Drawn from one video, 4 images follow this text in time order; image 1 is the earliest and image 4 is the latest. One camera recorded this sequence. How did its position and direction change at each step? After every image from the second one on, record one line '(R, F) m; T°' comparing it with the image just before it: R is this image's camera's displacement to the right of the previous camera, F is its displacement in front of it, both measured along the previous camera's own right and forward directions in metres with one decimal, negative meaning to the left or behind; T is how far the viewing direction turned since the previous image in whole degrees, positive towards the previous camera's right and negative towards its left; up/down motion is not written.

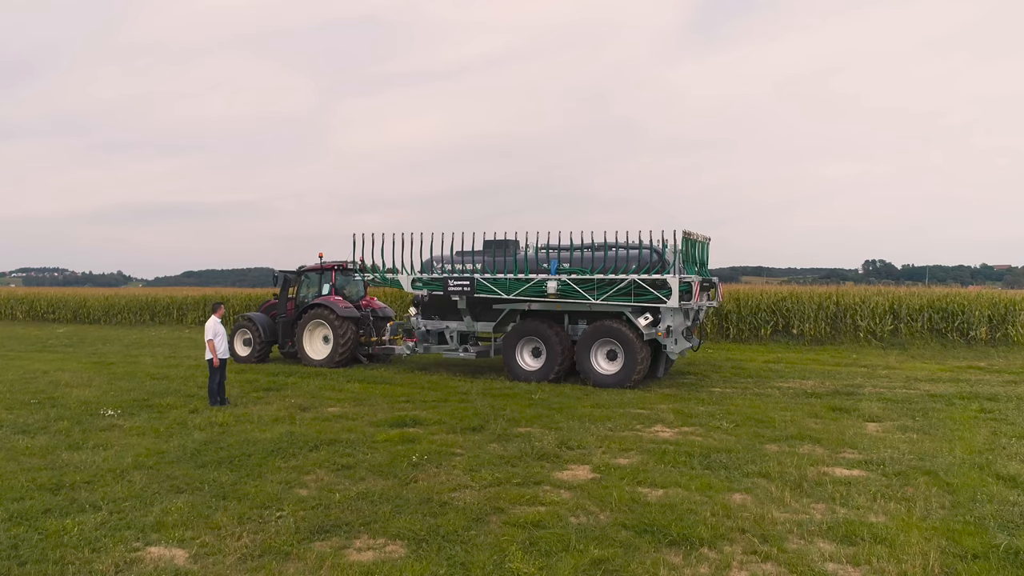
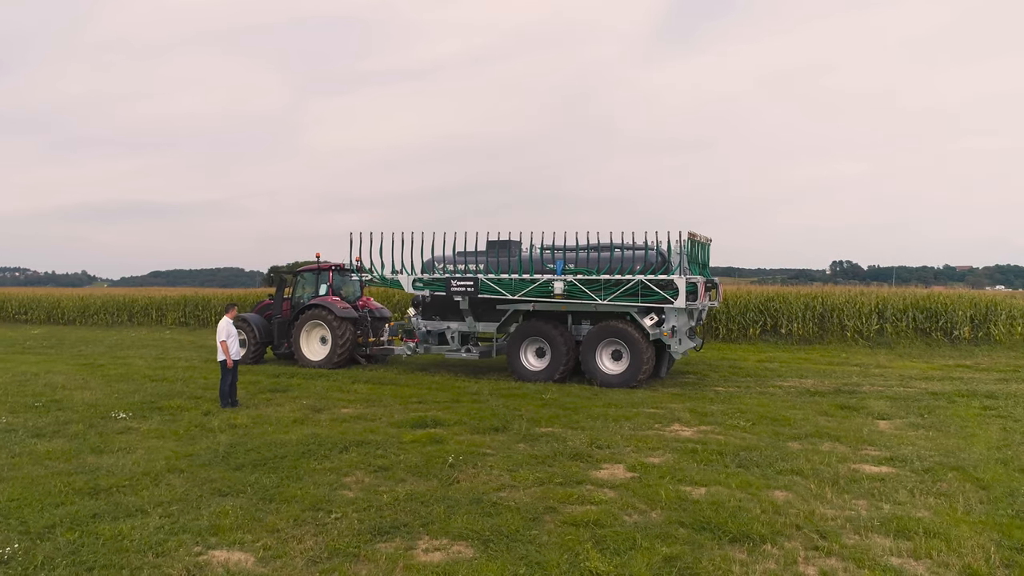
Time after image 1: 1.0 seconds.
(-0.5, 0.0) m; +2°
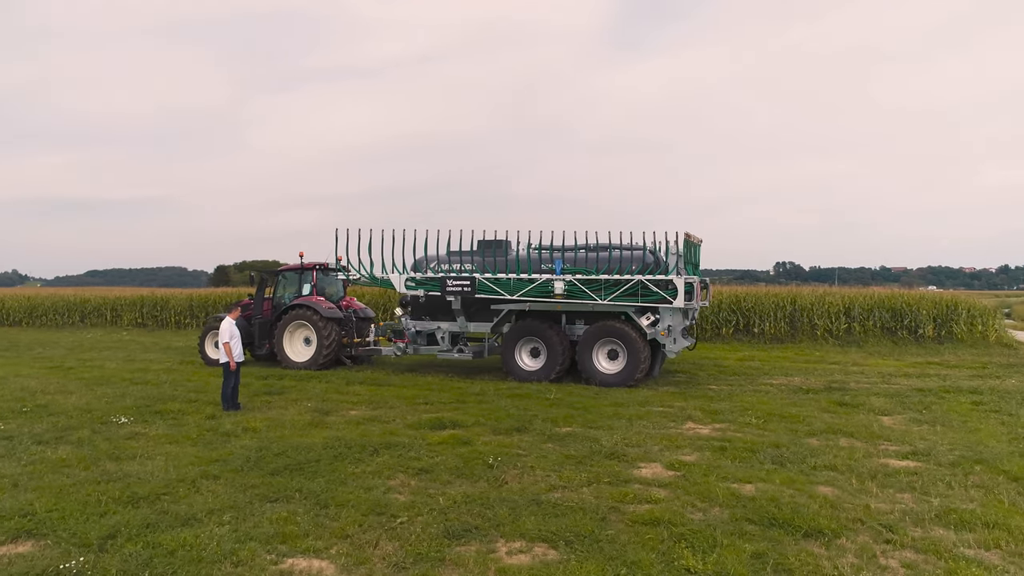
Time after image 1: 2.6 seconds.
(-0.7, +0.1) m; +4°
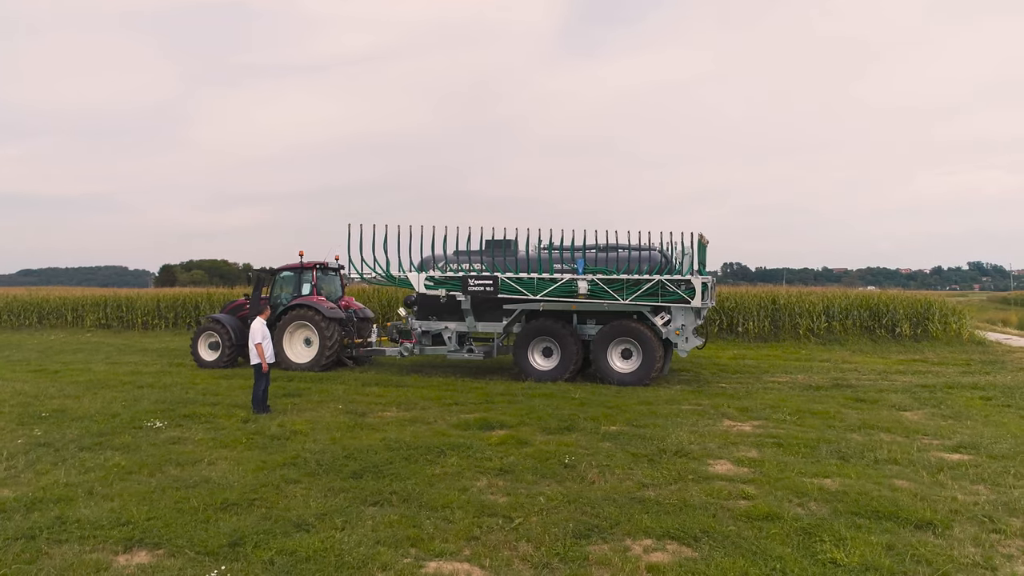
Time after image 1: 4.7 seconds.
(-1.0, 0.0) m; +4°
